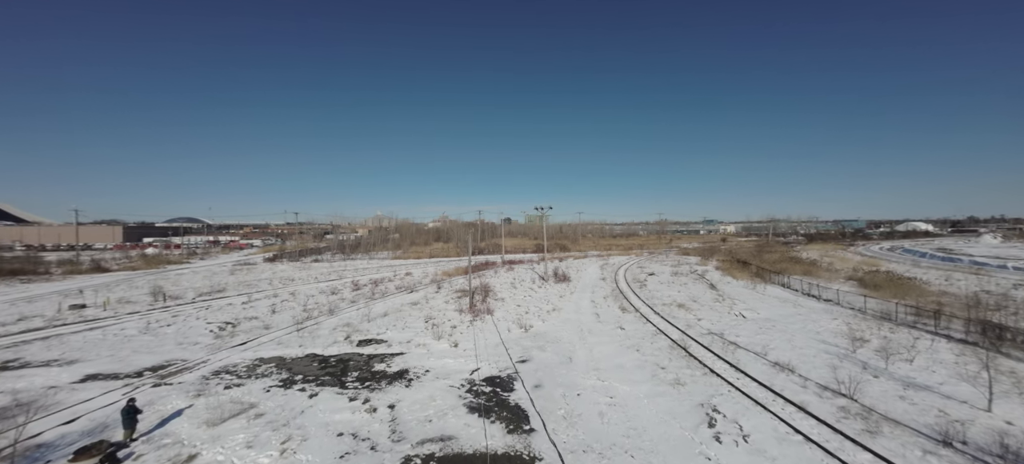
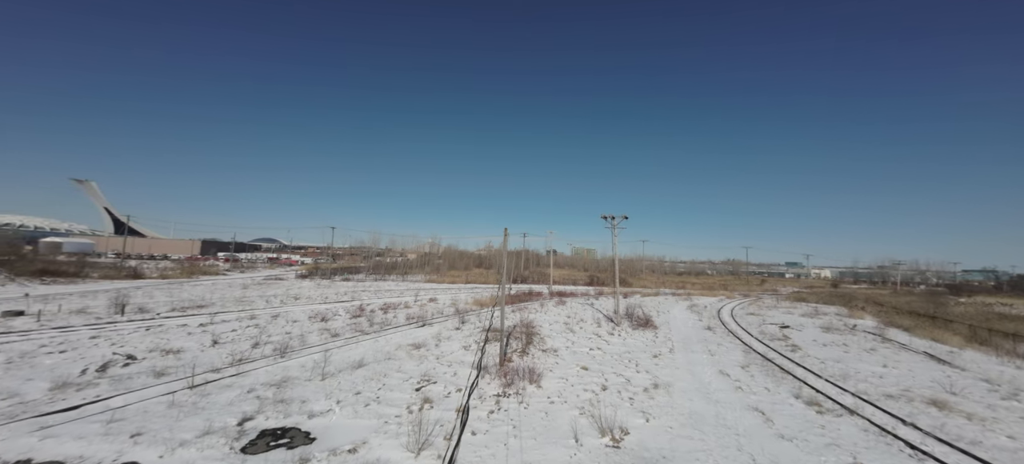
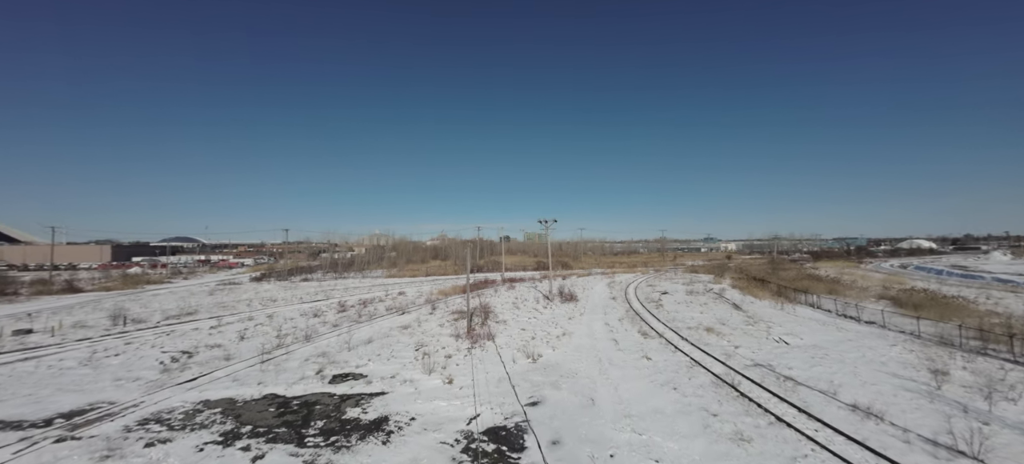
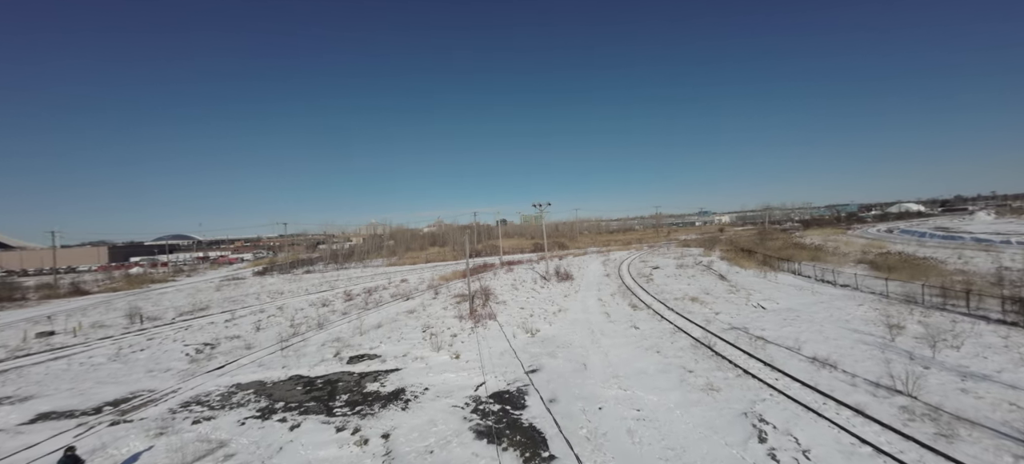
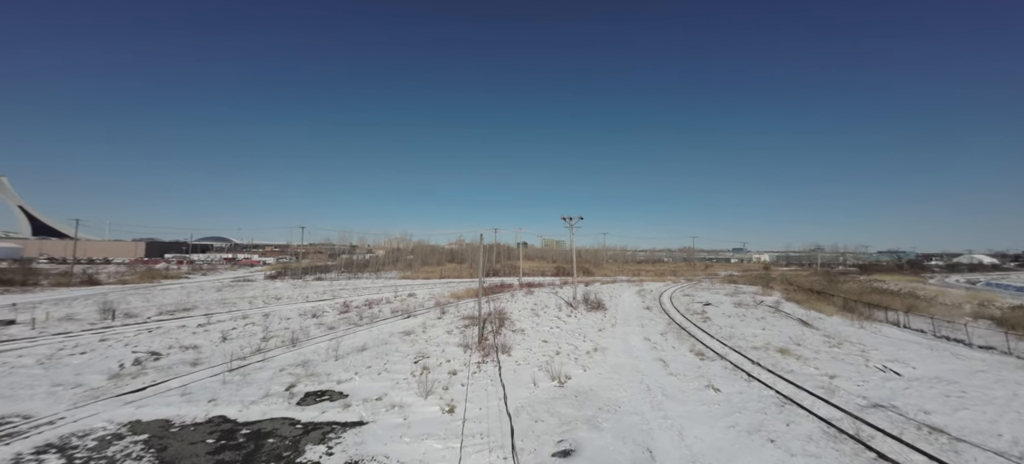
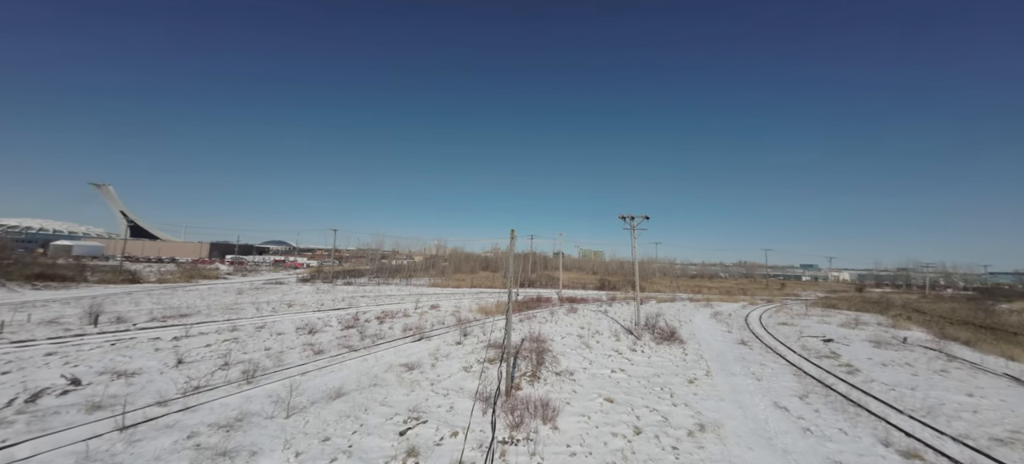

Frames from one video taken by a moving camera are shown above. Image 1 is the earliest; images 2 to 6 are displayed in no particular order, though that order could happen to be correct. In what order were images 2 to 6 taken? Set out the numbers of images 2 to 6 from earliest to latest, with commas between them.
4, 3, 5, 2, 6
